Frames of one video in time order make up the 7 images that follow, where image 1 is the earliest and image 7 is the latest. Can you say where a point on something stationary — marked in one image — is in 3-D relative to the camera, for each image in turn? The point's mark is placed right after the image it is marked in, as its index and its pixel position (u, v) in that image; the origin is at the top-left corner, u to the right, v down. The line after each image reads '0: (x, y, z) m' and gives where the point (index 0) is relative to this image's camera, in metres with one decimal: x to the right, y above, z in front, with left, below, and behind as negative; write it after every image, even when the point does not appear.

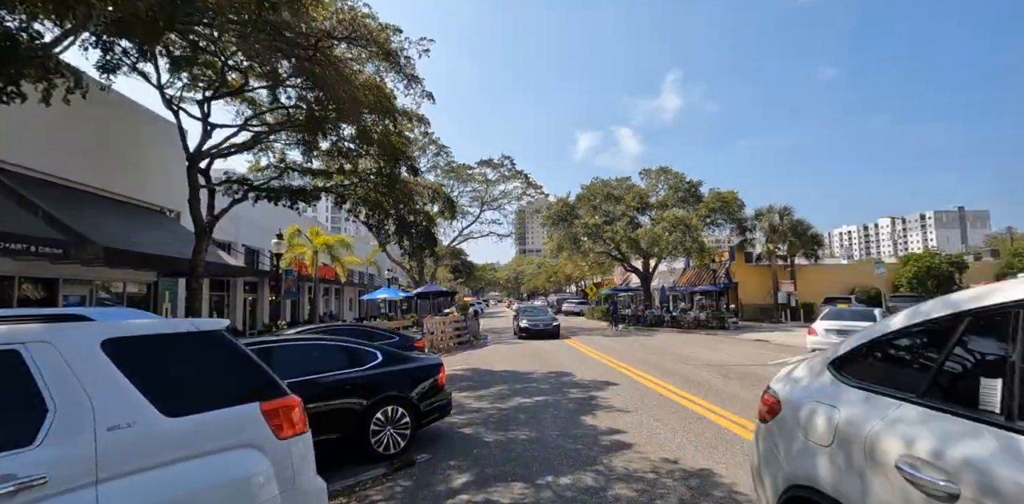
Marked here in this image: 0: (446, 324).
0: (-2.6, -2.9, +19.1) m
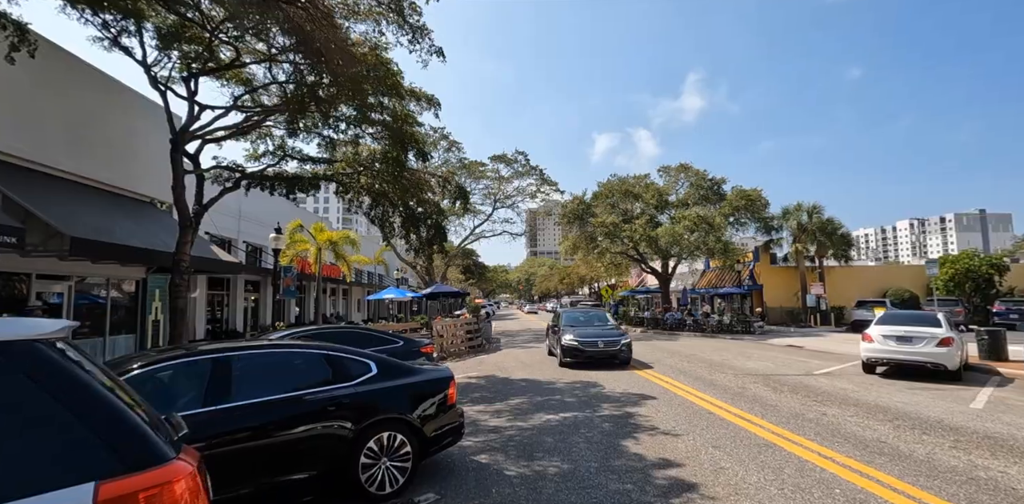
0: (-2.0, -2.8, +17.9) m
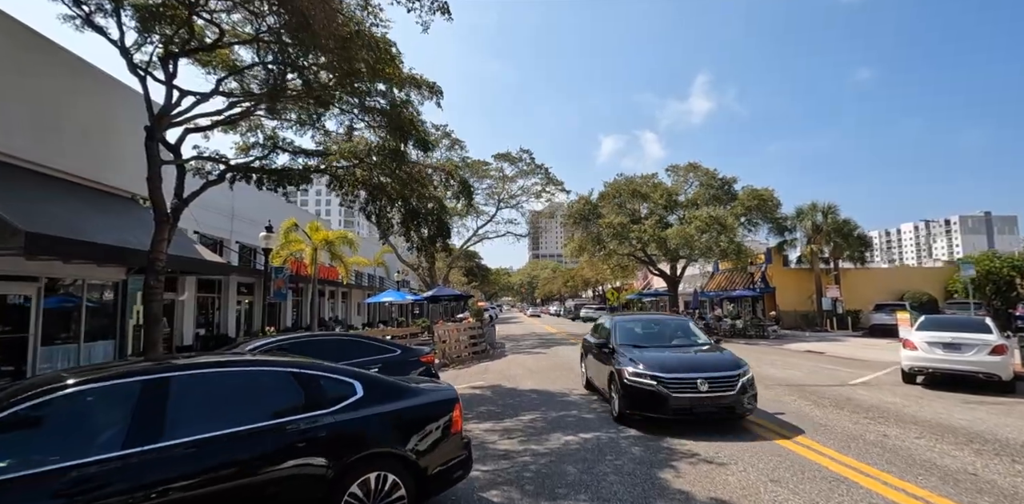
0: (-1.8, -2.8, +16.9) m
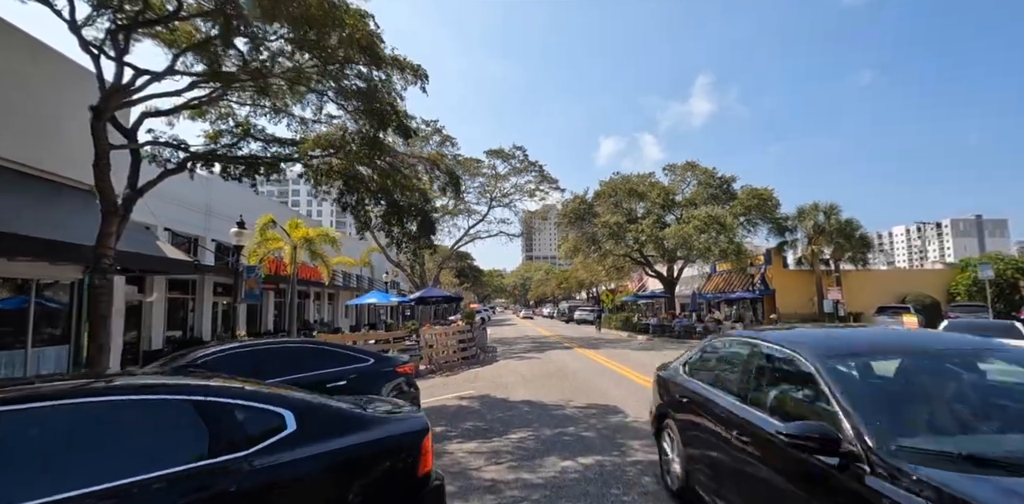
0: (-2.1, -2.8, +15.9) m
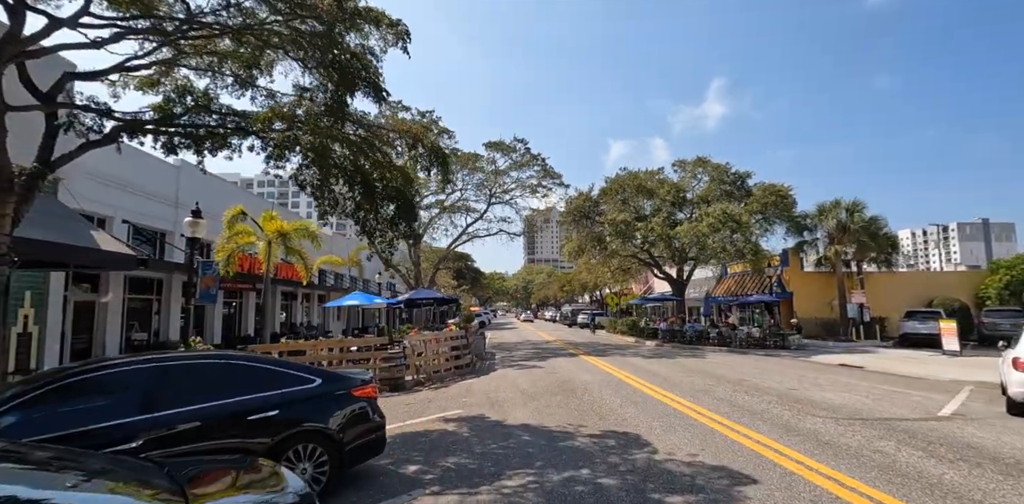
0: (-2.1, -2.6, +14.2) m
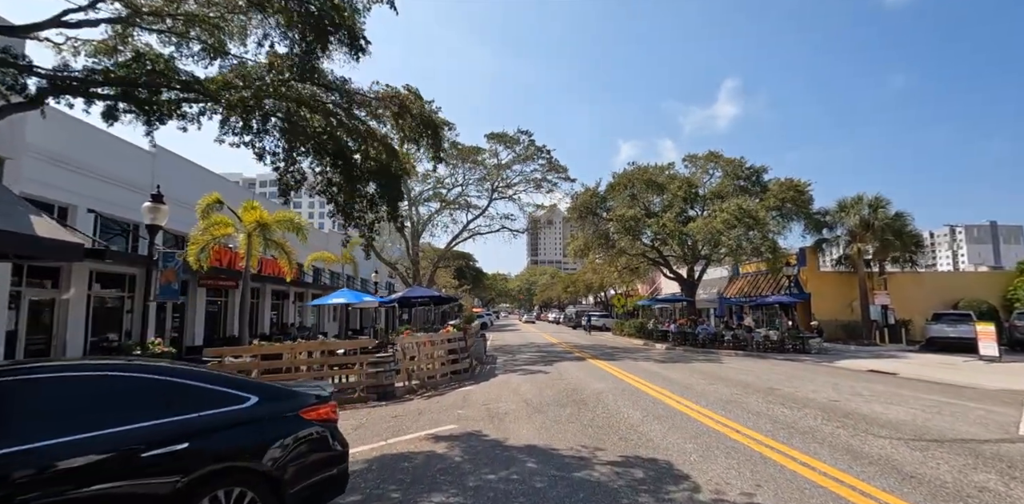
0: (-2.1, -2.5, +12.9) m
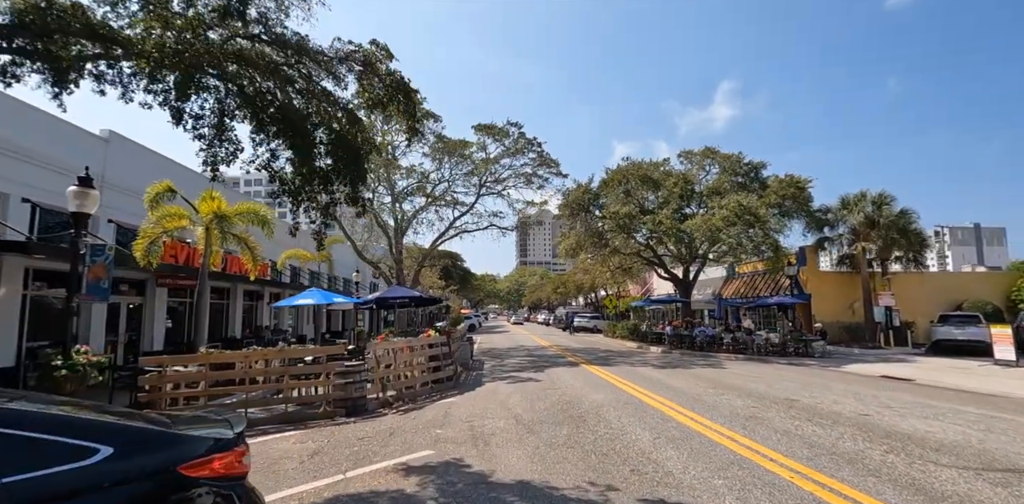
0: (-2.4, -2.4, +11.6) m
